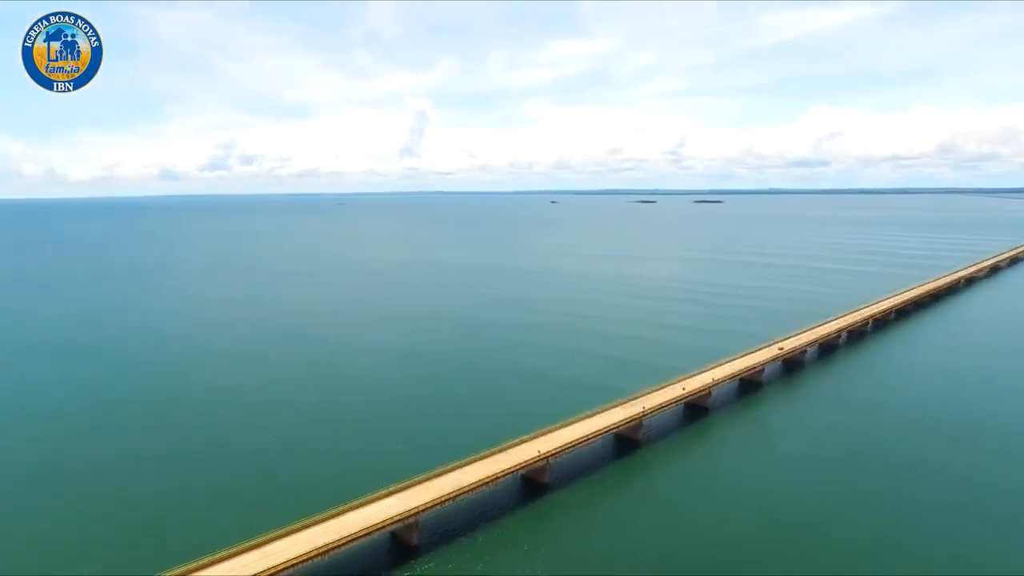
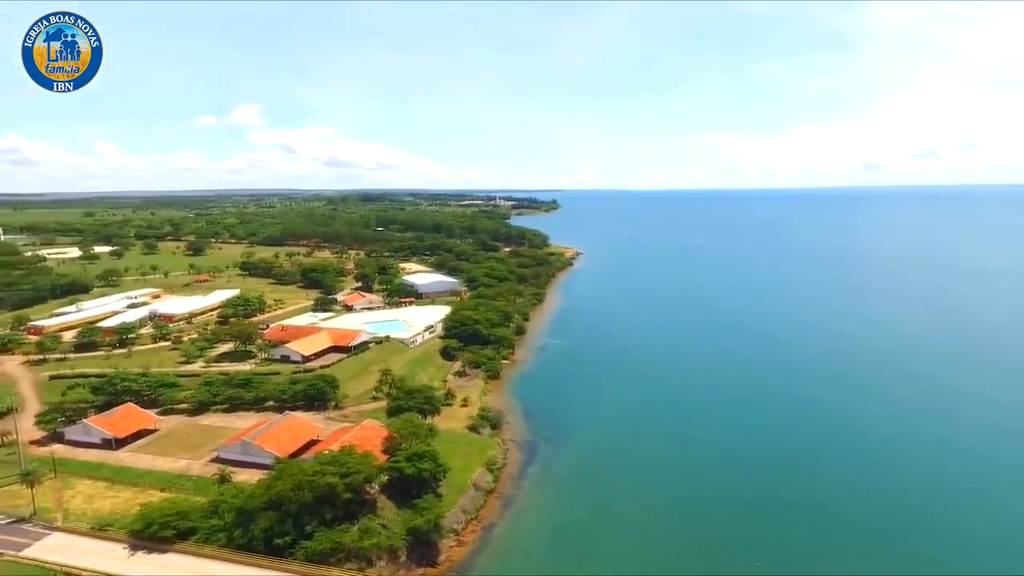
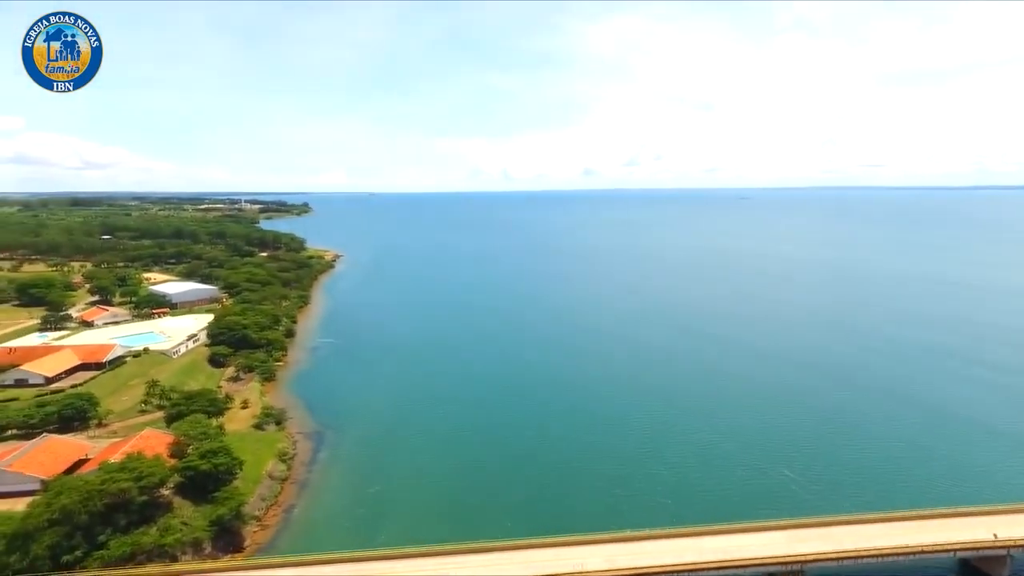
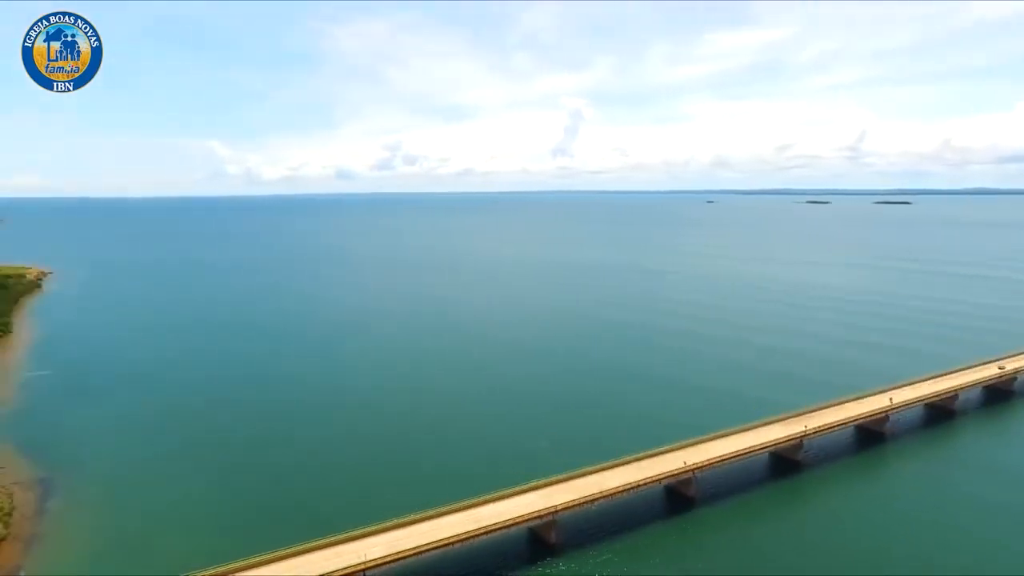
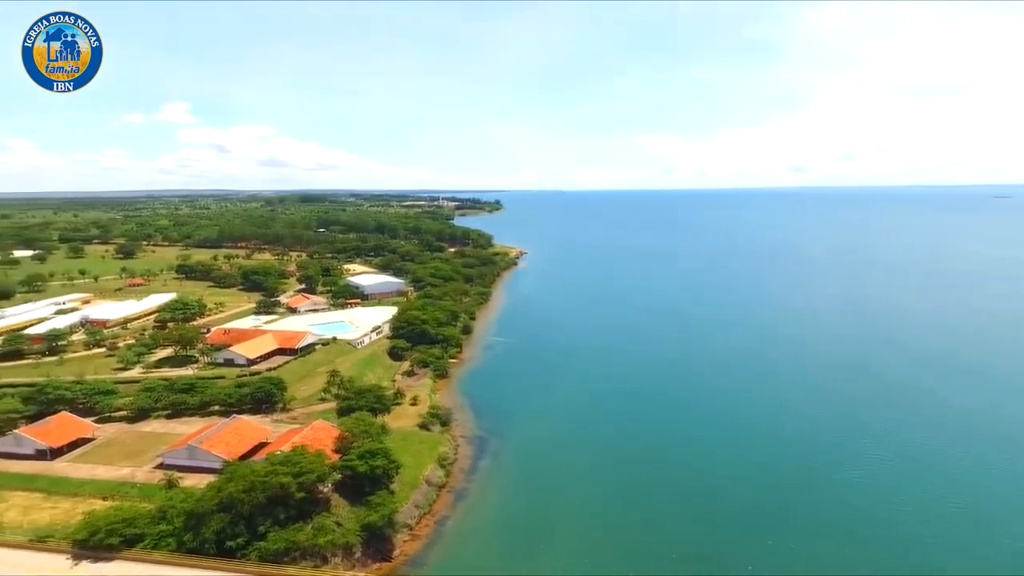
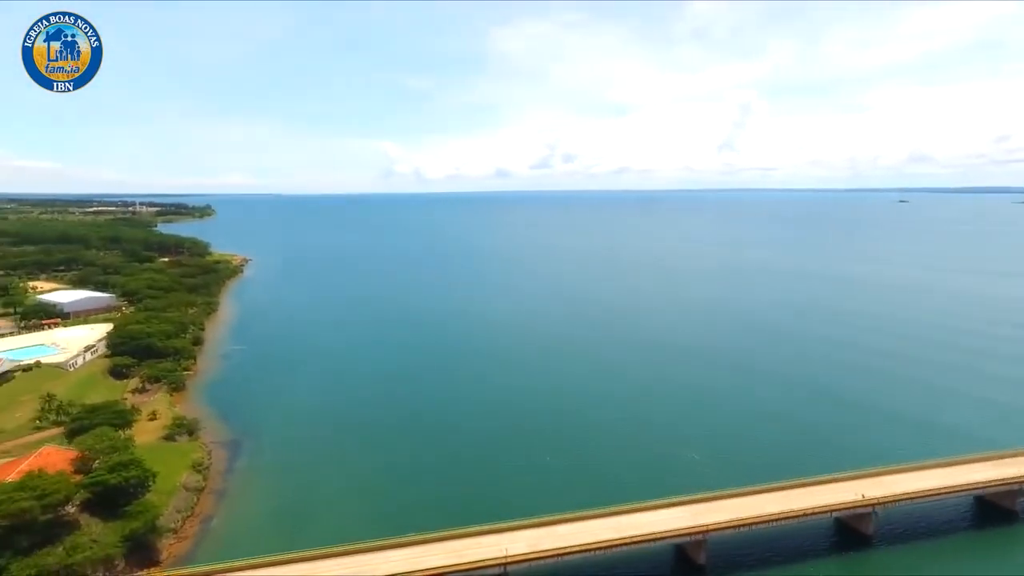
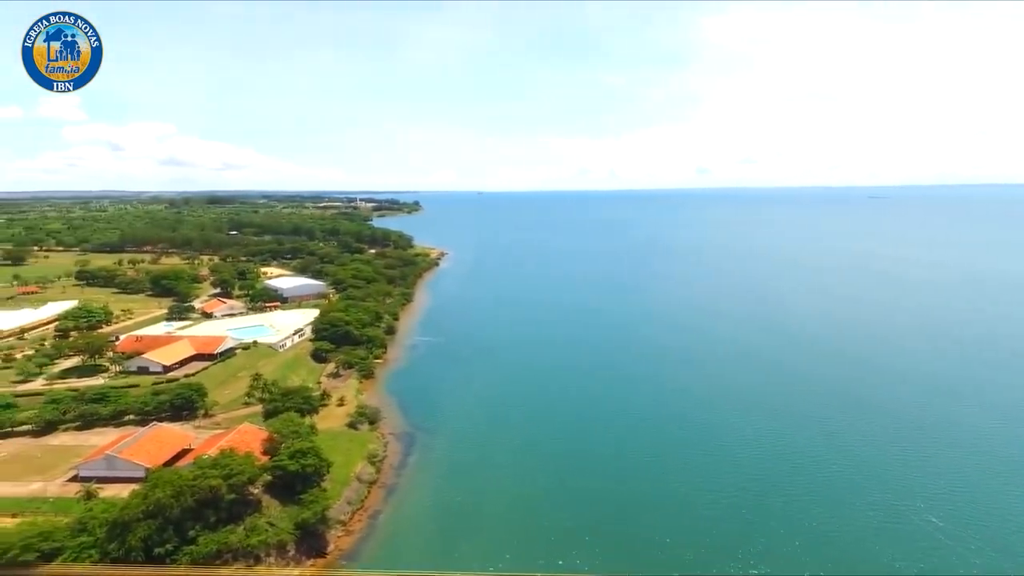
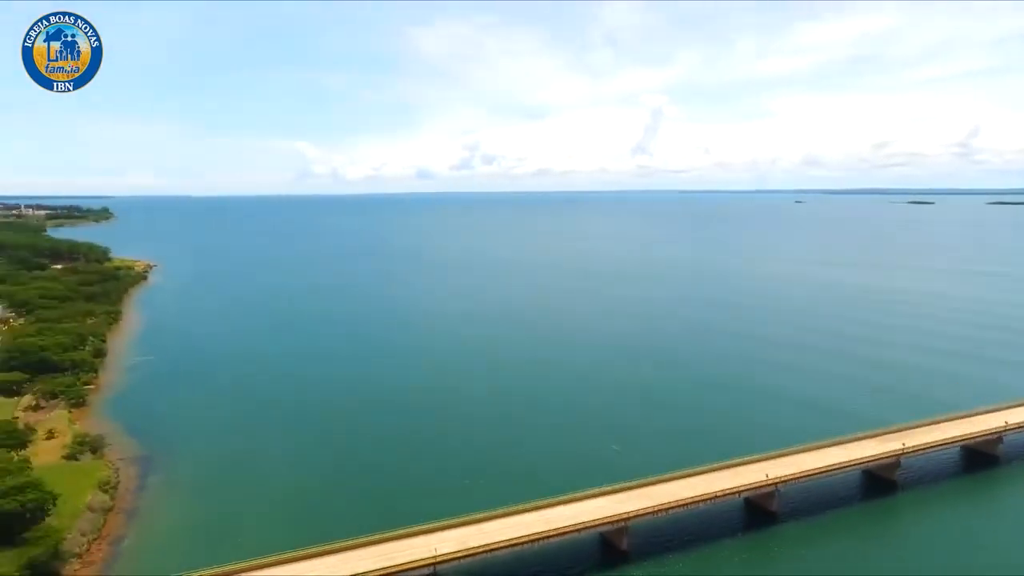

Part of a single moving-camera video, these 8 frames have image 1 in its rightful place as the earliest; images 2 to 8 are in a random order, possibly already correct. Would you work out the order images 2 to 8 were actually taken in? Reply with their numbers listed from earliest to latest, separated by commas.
4, 8, 6, 3, 7, 5, 2
